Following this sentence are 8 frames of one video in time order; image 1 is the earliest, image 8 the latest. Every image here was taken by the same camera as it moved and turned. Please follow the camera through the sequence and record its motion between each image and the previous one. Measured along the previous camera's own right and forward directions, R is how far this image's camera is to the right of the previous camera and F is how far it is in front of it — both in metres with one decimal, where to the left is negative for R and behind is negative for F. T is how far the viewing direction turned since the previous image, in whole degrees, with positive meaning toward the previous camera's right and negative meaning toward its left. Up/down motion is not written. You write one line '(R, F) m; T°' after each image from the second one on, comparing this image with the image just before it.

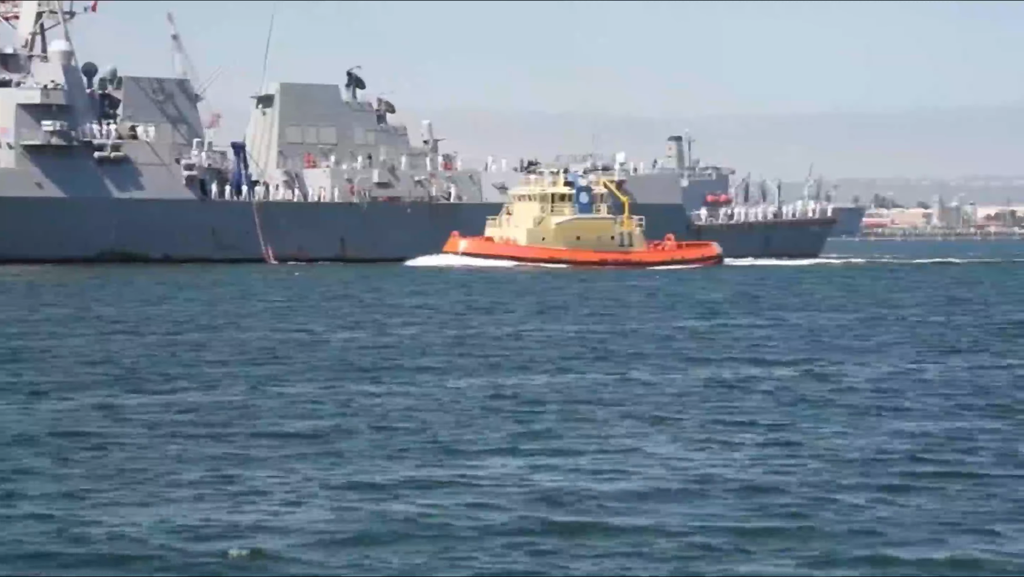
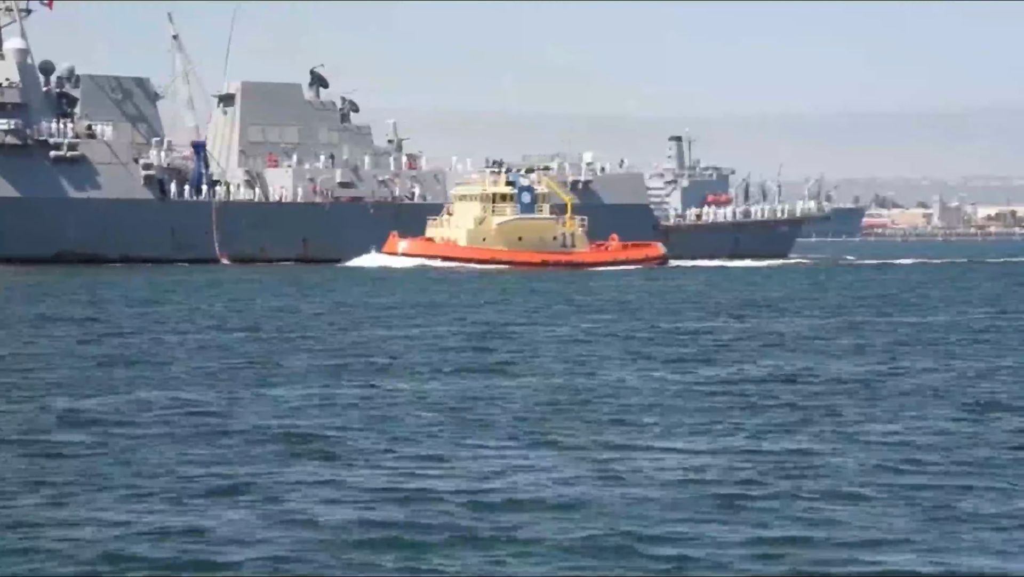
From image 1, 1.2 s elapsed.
(+0.5, +0.2) m; 0°
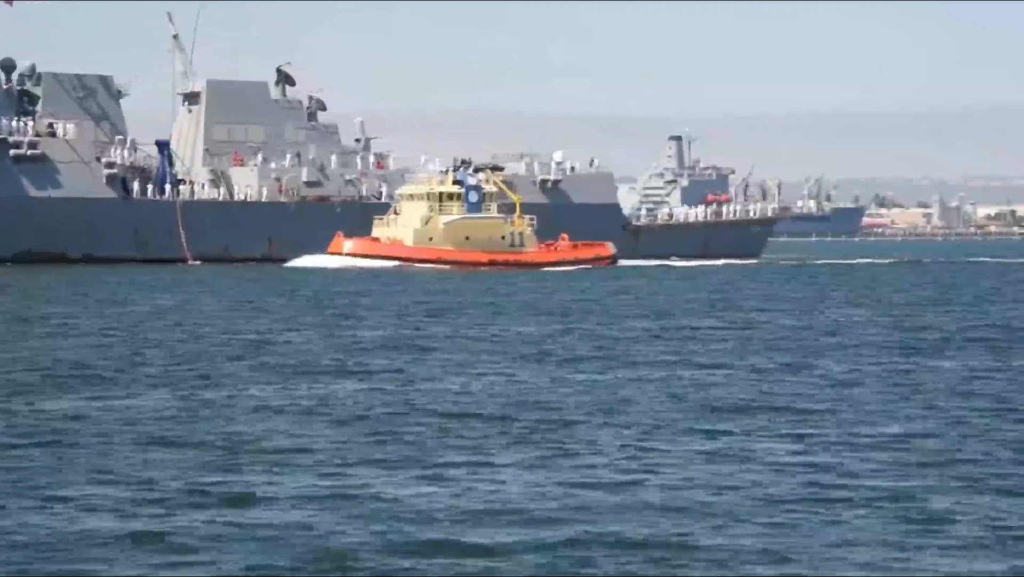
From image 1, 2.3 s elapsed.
(+0.4, +0.1) m; 0°
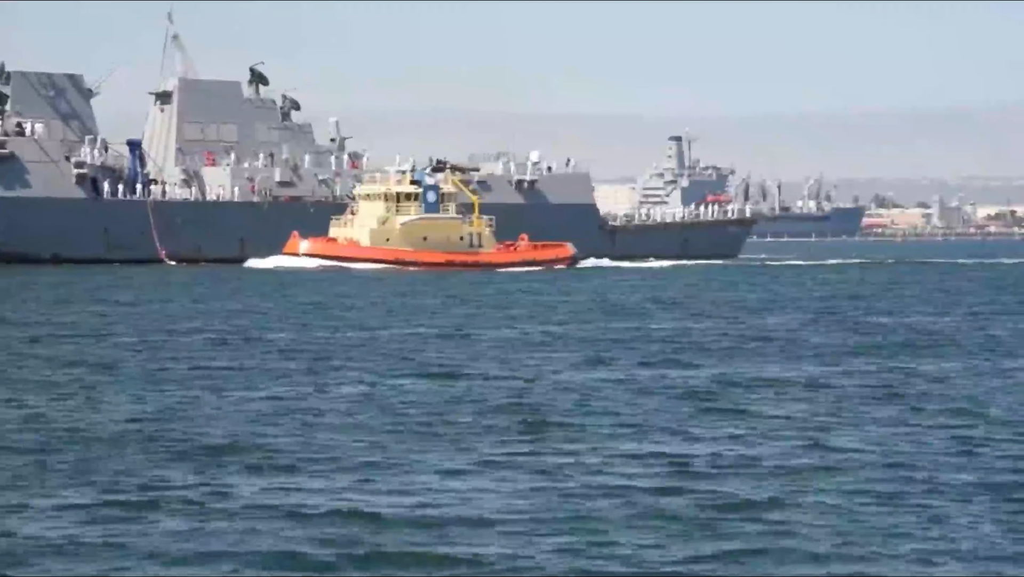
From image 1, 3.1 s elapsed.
(+0.3, +0.1) m; 0°
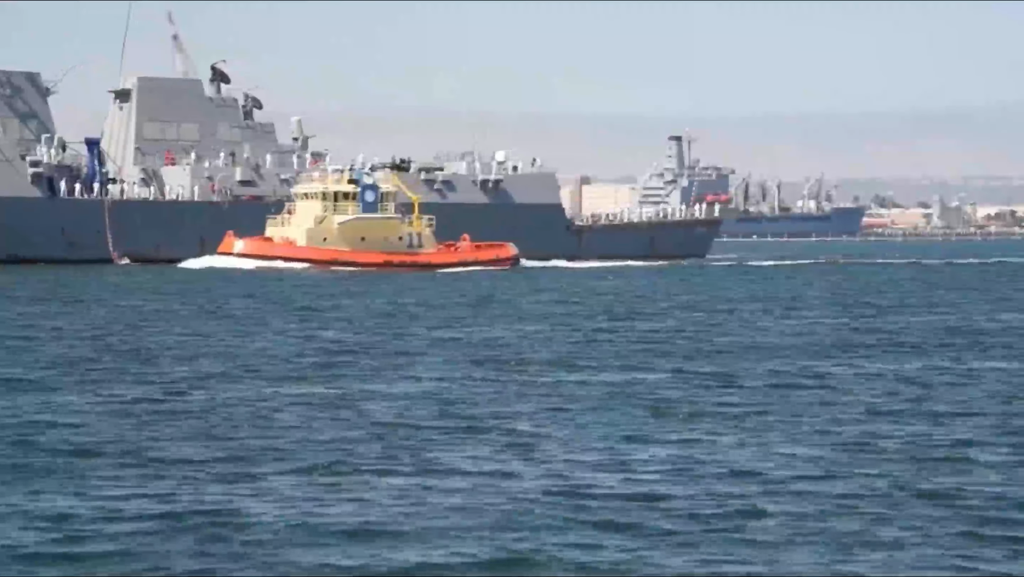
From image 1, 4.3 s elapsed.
(+0.4, +0.2) m; 0°
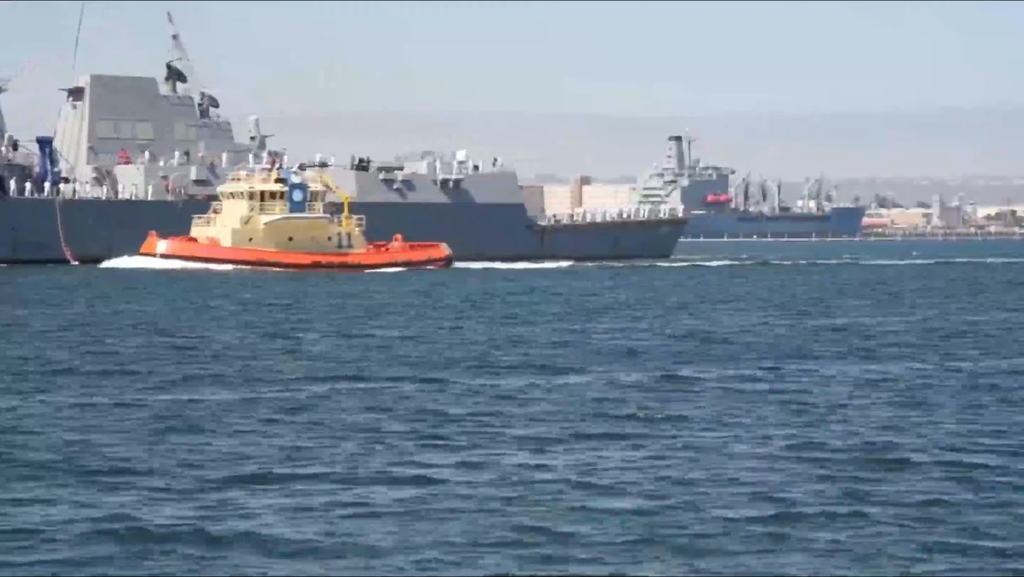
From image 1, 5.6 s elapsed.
(+0.5, +0.2) m; 0°
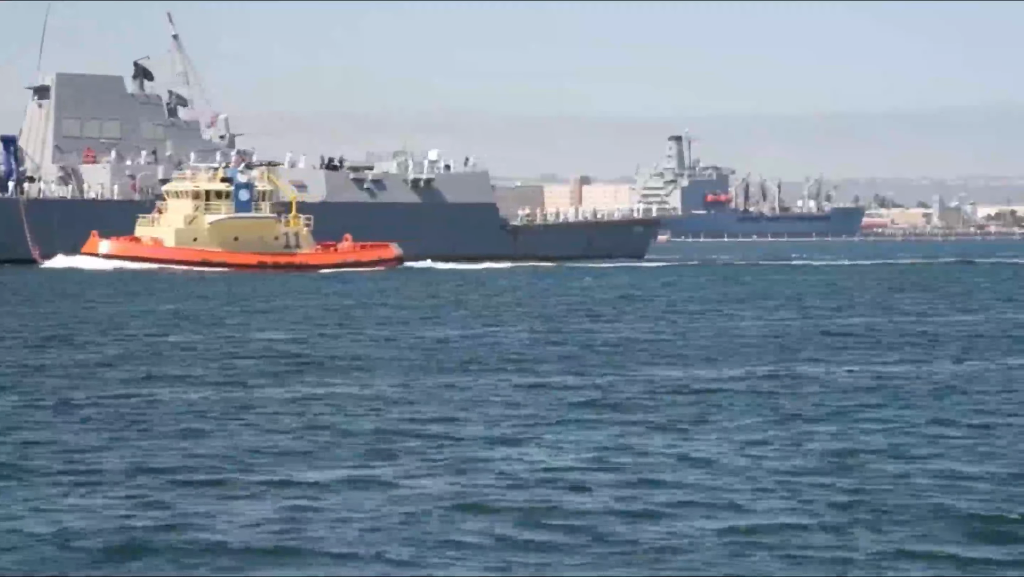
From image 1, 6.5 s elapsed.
(+0.4, +0.2) m; 0°
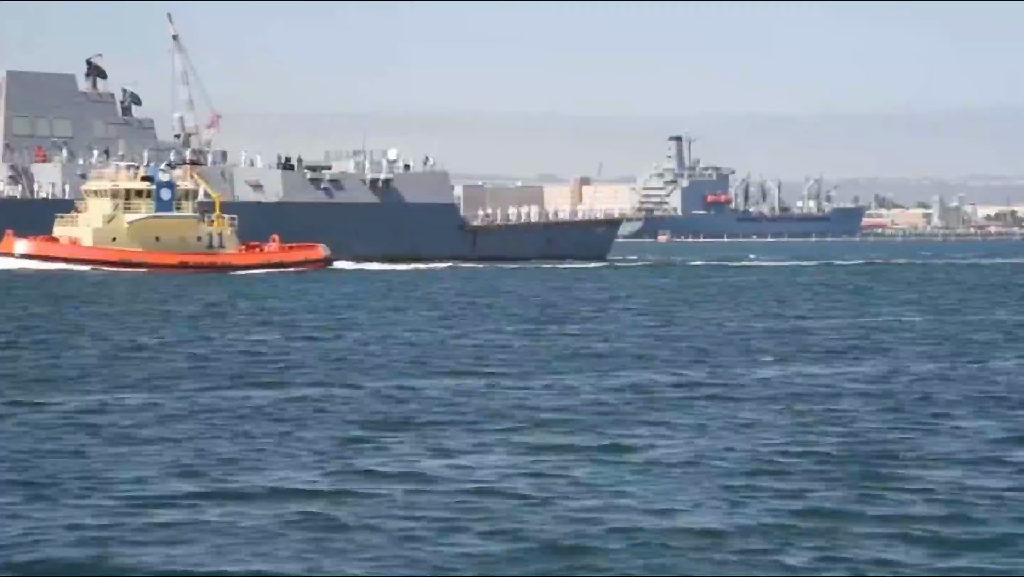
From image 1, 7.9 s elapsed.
(+0.5, +0.3) m; 0°
